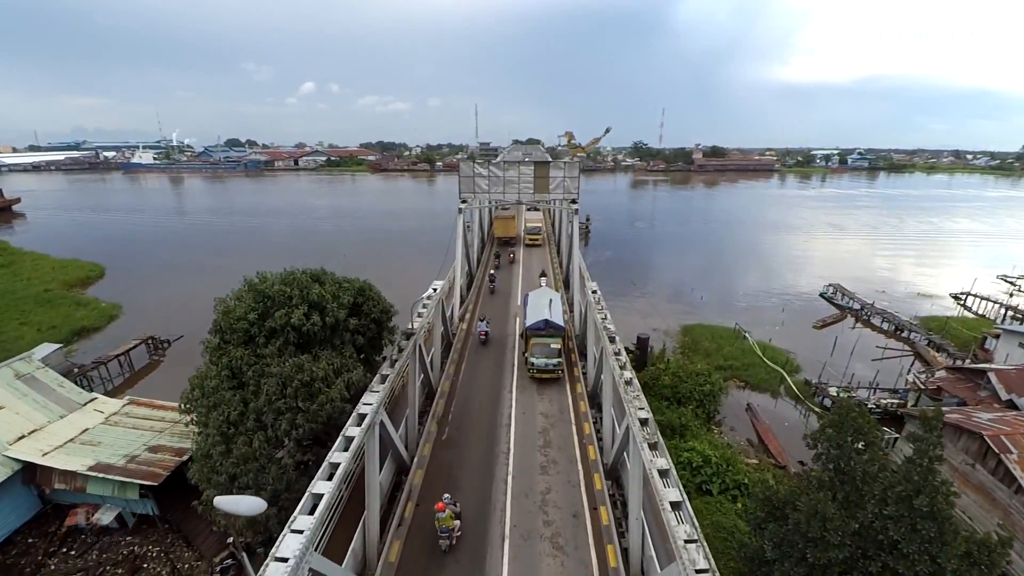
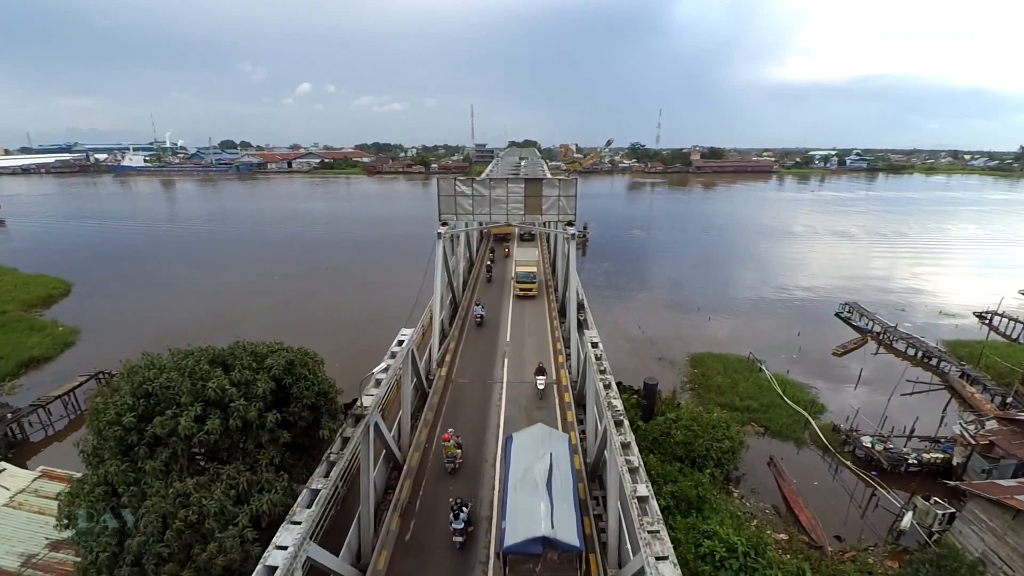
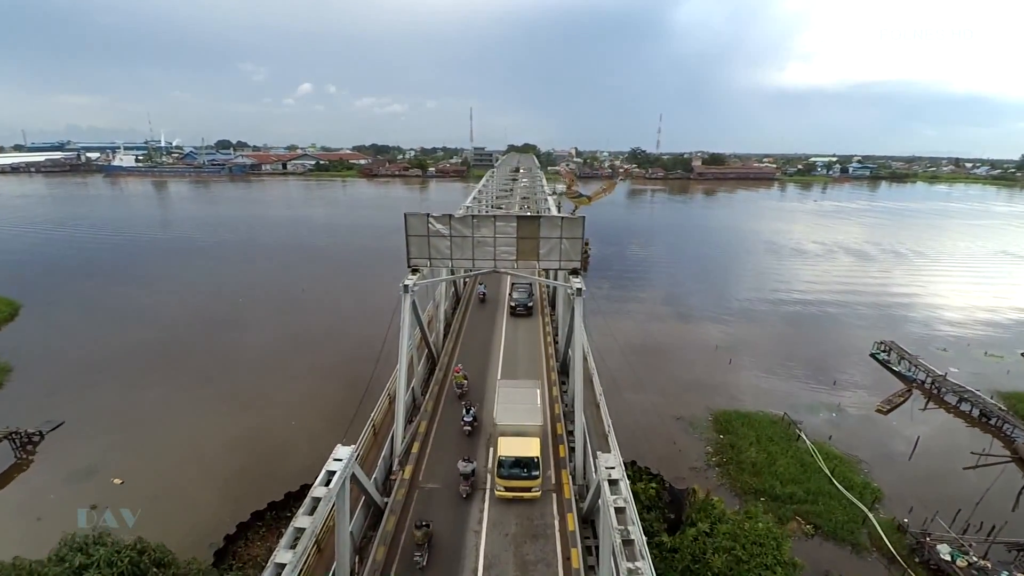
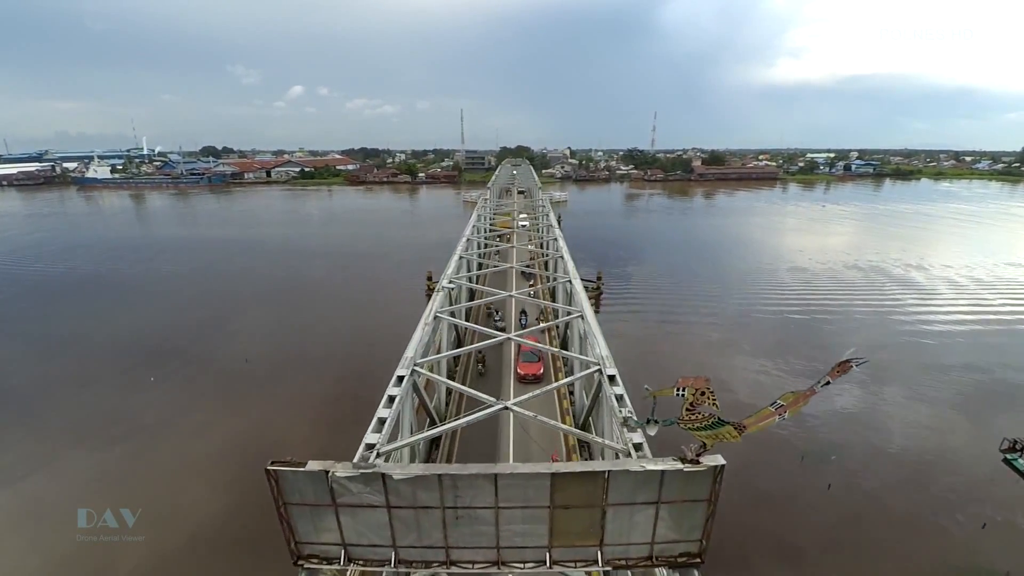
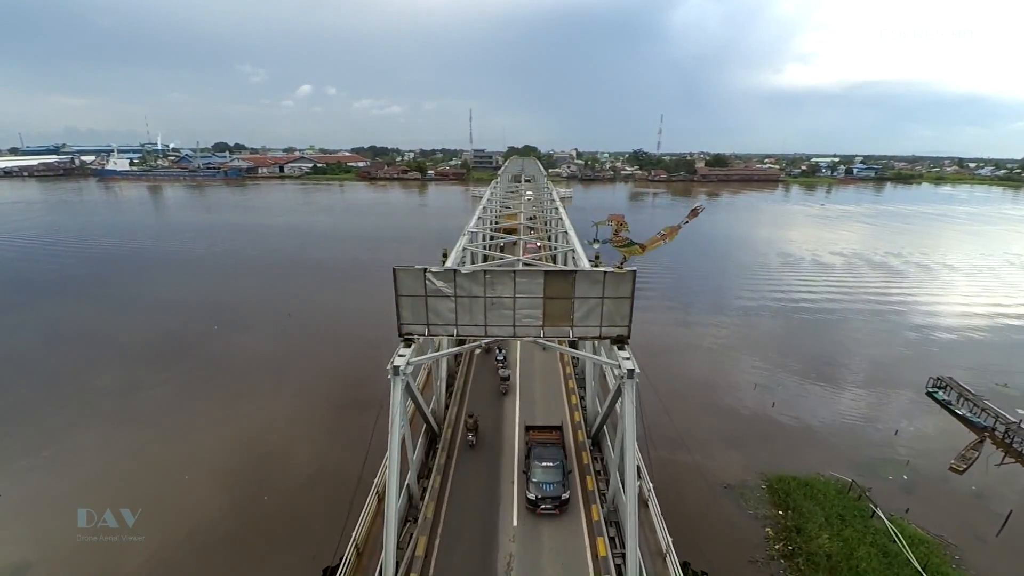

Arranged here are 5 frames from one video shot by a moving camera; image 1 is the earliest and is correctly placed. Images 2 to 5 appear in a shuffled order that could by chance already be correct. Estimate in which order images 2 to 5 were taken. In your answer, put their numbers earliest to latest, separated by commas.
2, 3, 5, 4
